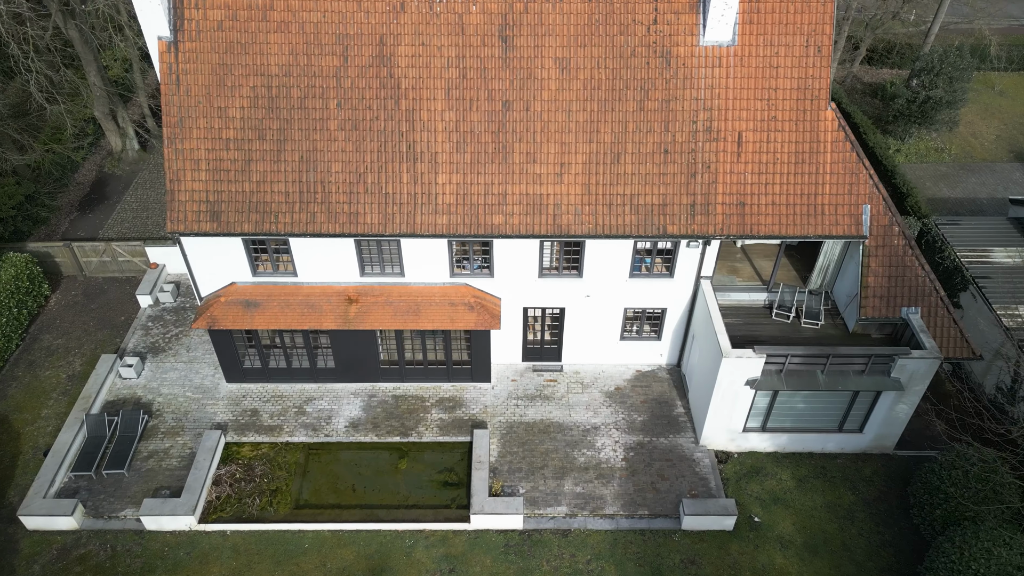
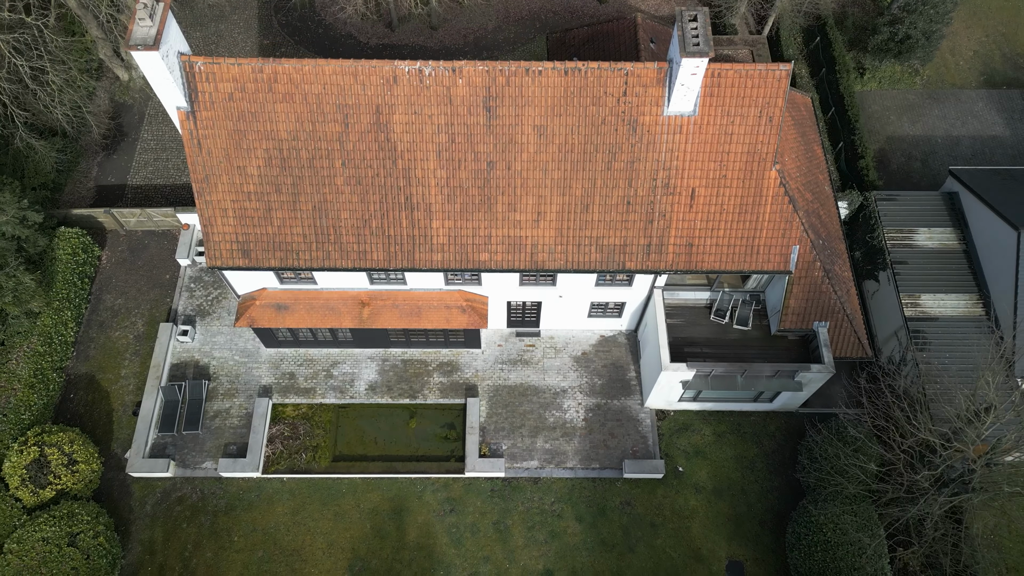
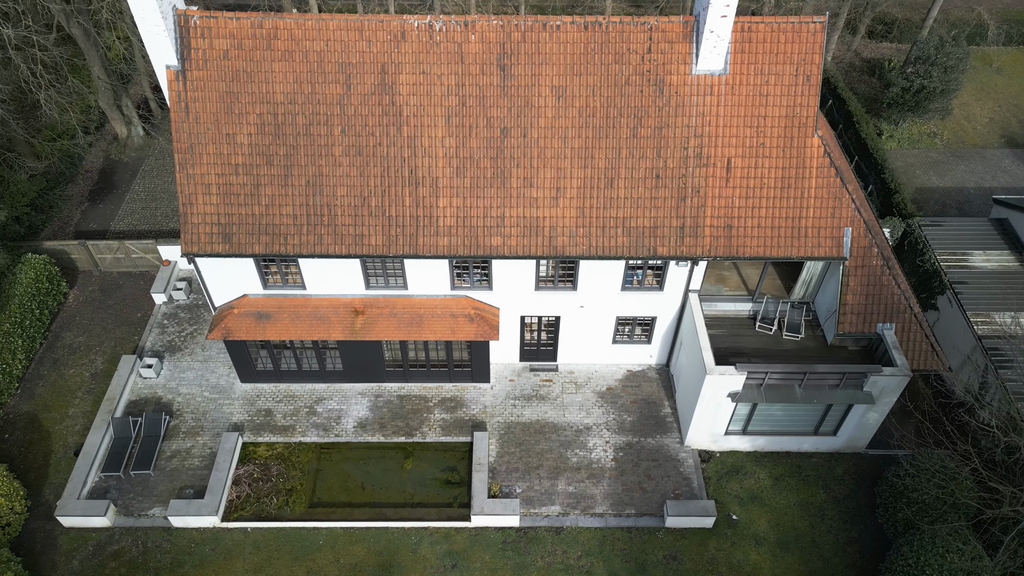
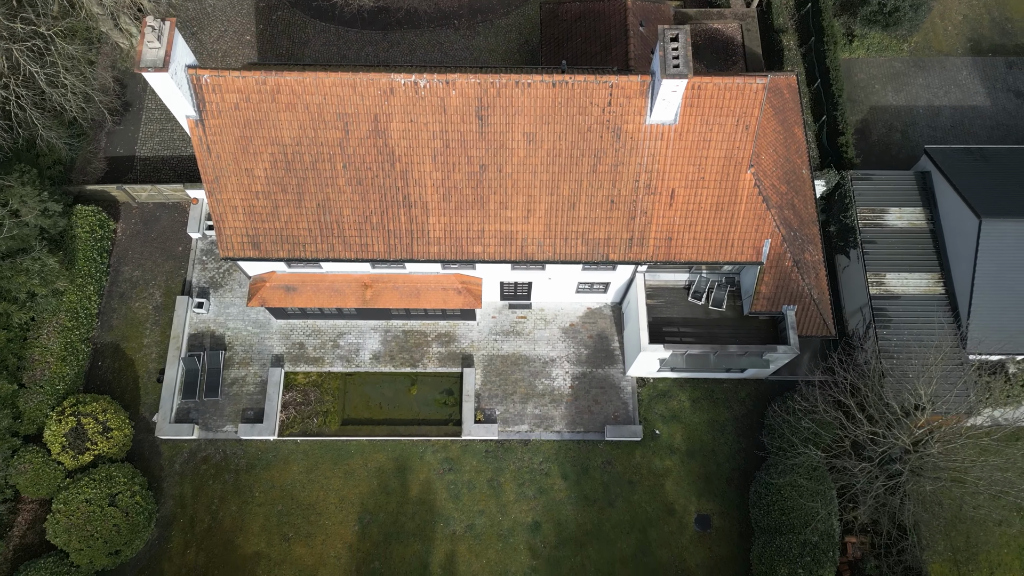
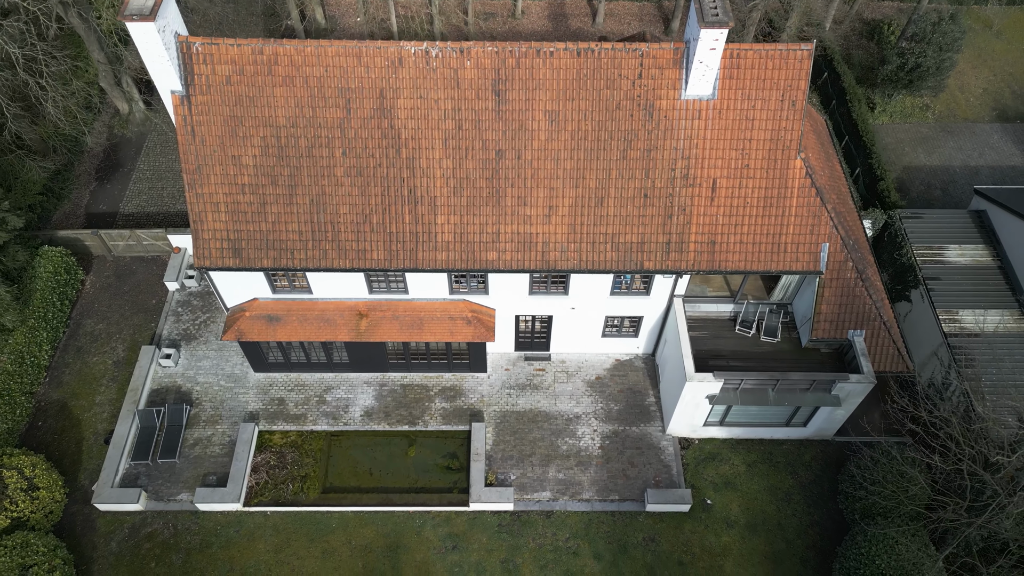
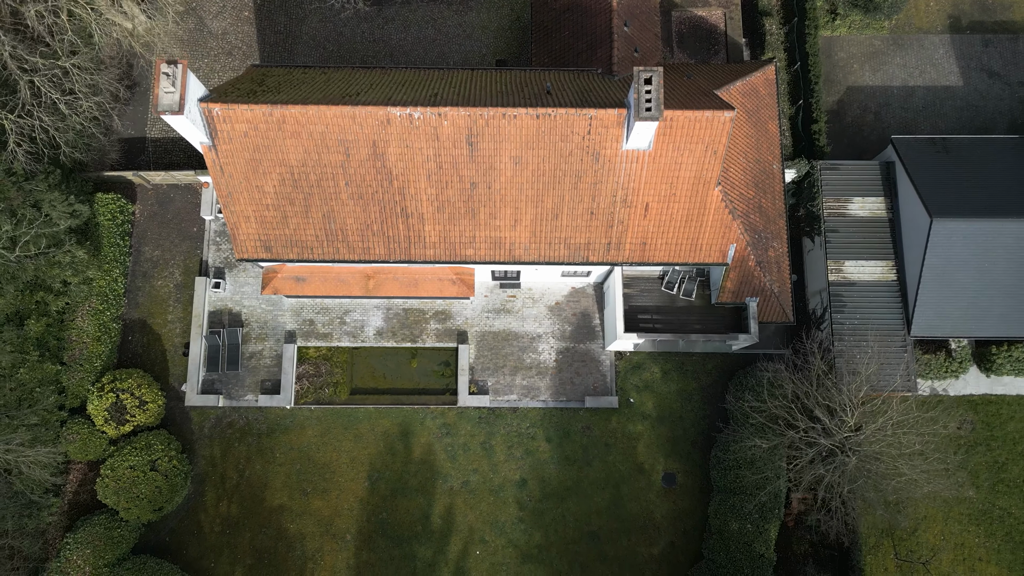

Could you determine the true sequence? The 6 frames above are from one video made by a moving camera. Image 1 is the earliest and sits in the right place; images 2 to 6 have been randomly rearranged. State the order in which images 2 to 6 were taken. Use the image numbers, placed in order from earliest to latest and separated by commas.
3, 5, 2, 4, 6
